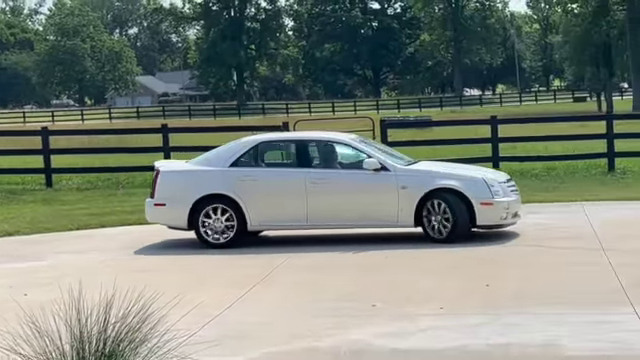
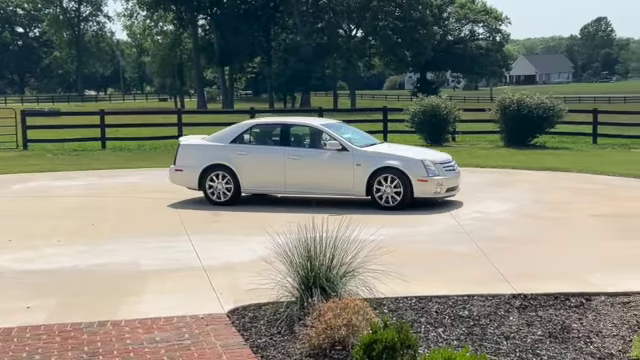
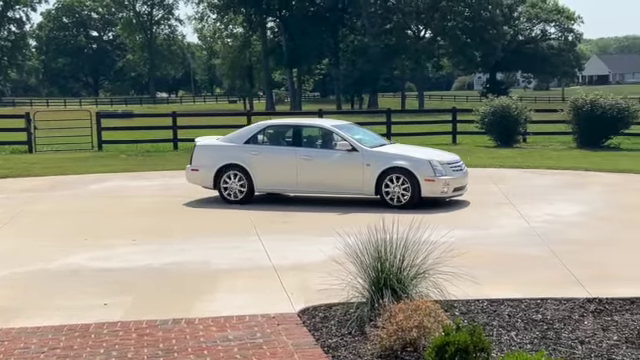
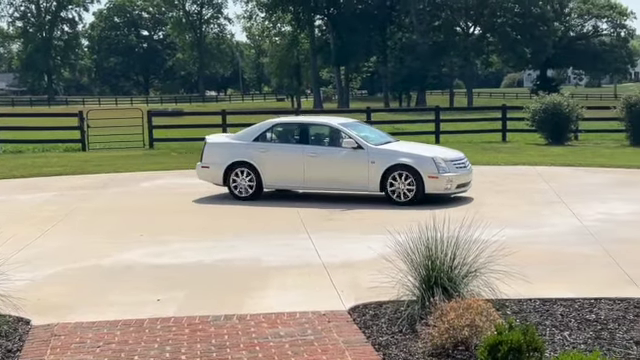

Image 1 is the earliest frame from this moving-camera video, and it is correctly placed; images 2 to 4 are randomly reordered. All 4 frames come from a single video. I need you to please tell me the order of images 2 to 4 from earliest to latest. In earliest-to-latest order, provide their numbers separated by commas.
4, 3, 2
